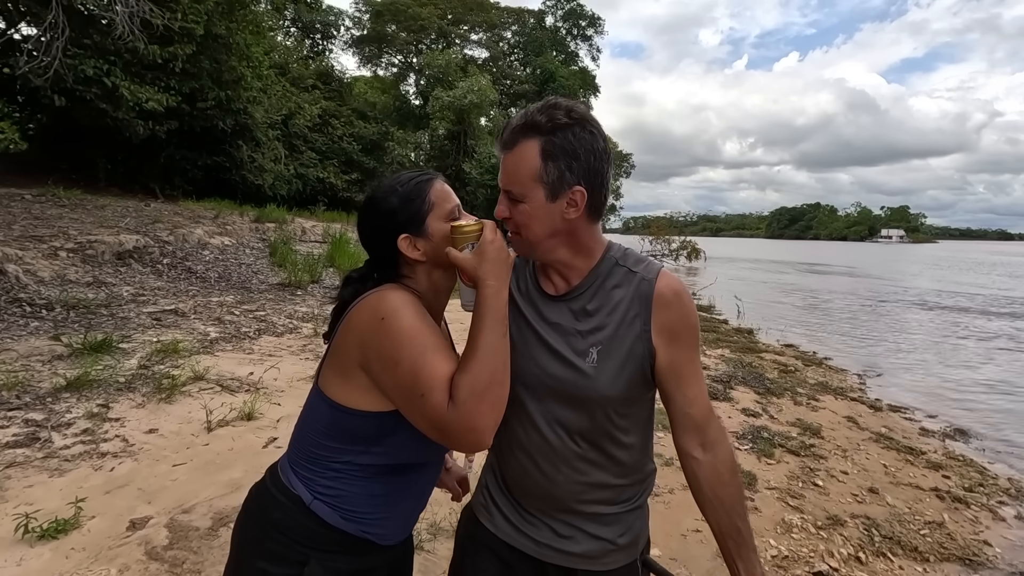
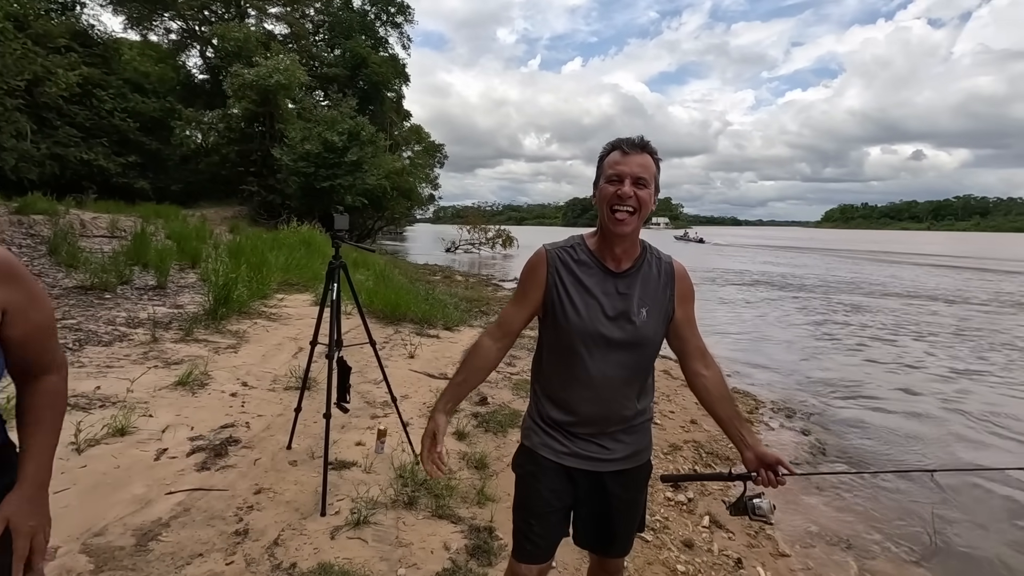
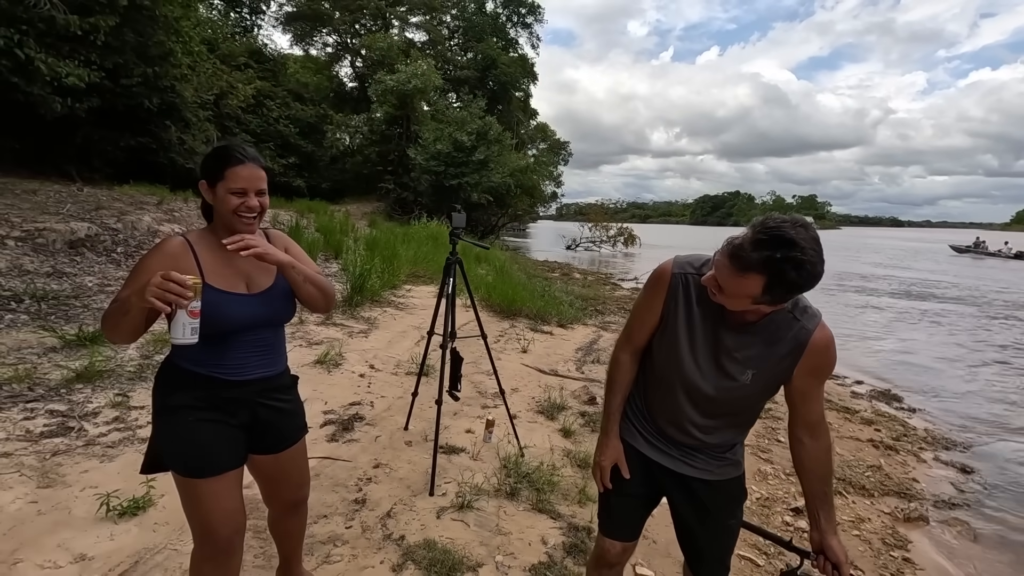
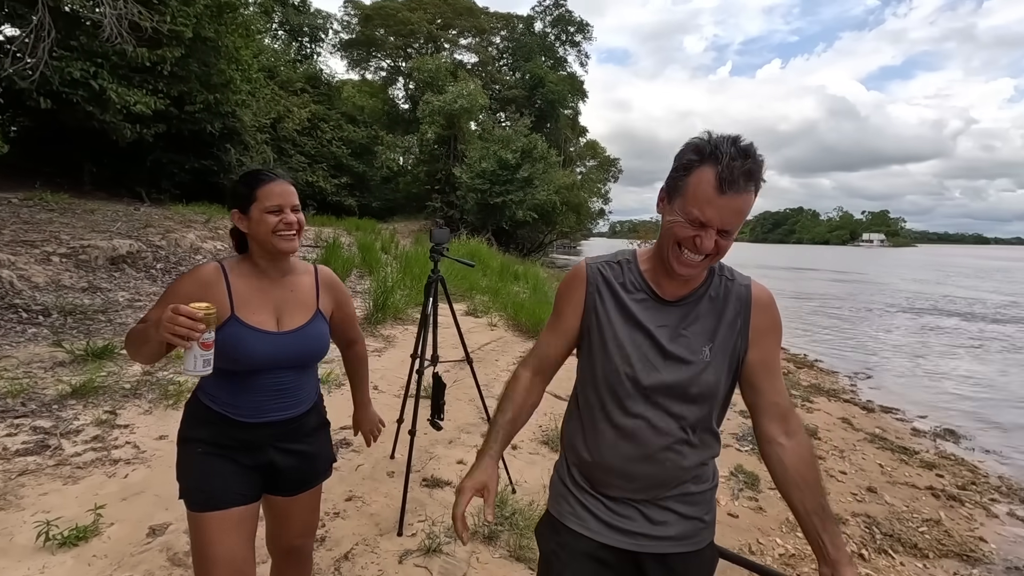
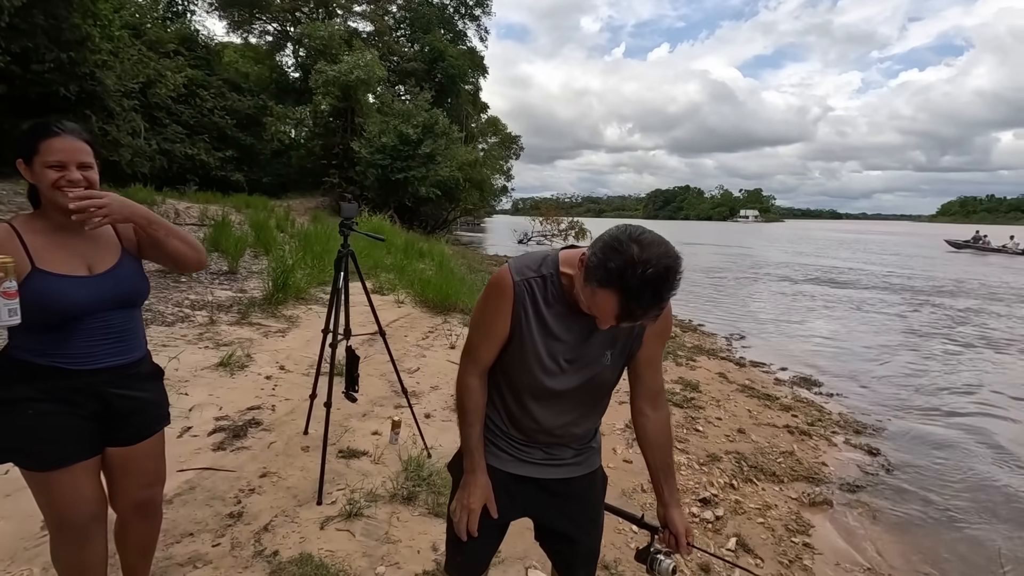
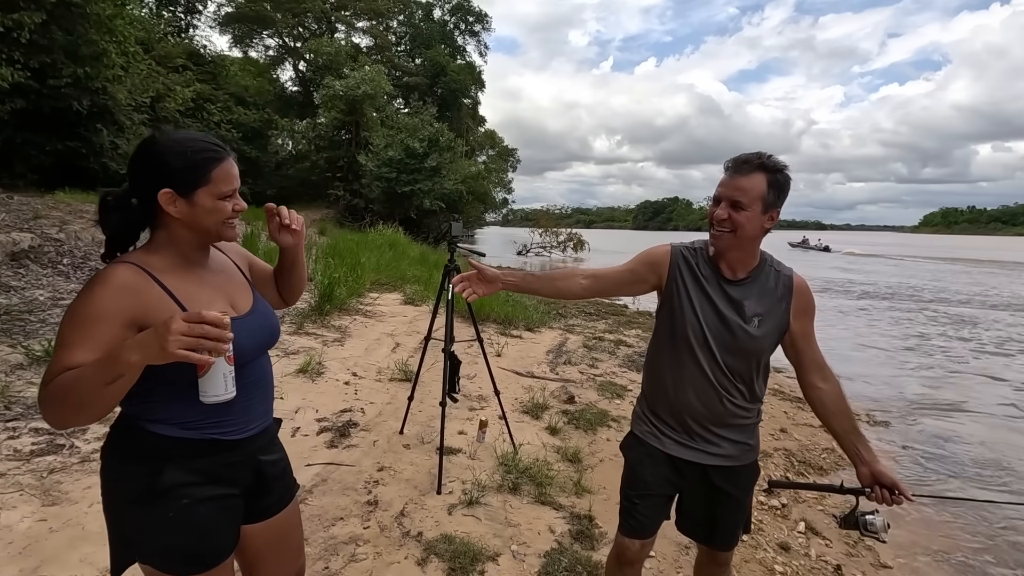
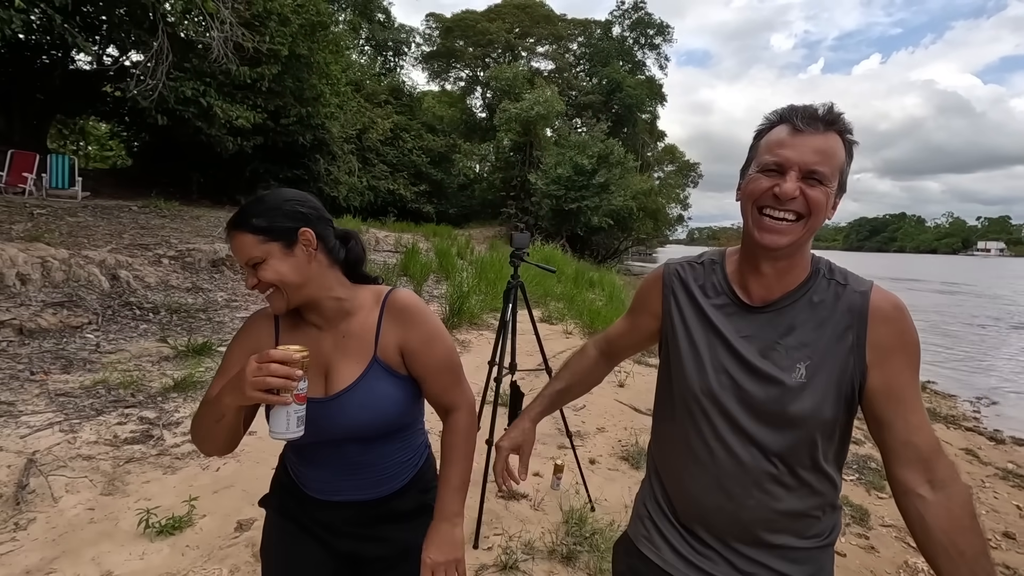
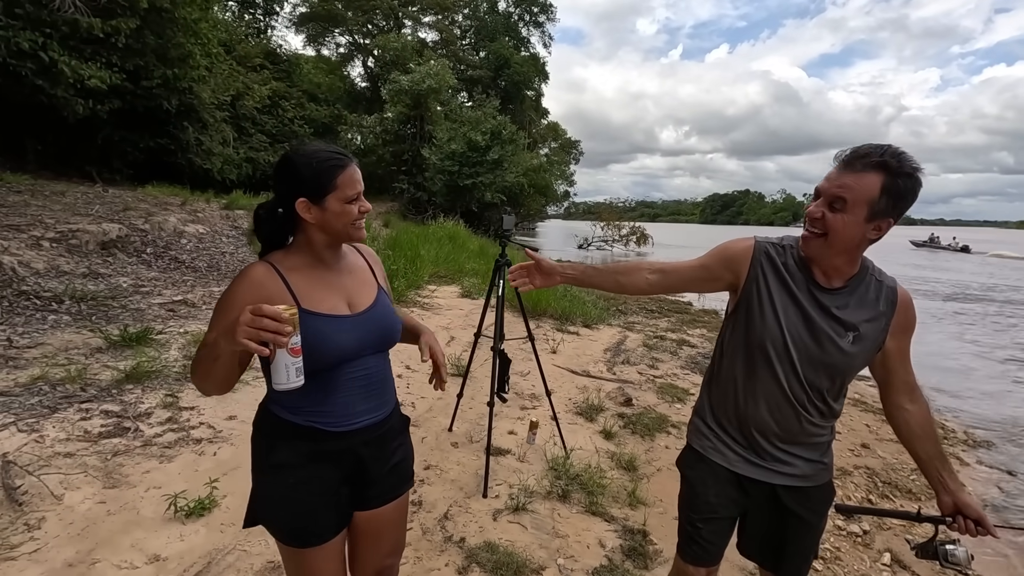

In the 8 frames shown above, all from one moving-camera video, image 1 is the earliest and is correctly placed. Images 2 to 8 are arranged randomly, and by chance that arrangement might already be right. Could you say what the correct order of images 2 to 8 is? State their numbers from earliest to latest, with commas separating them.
7, 4, 5, 3, 8, 6, 2
